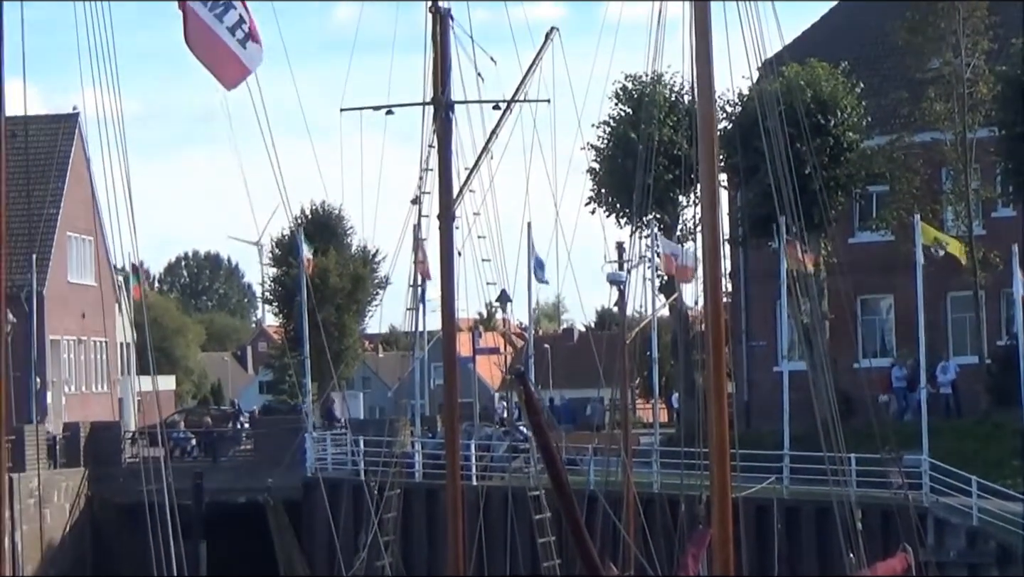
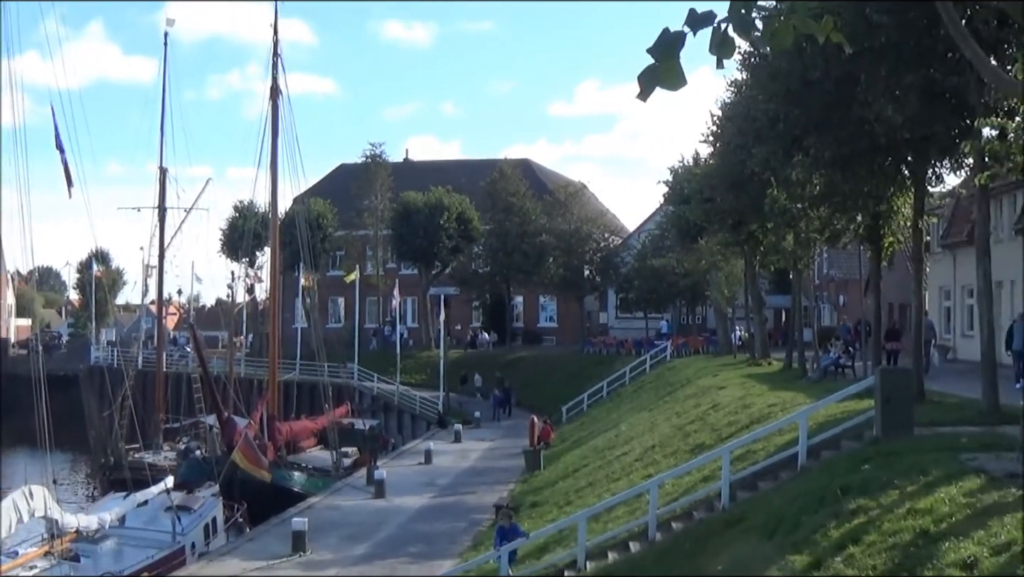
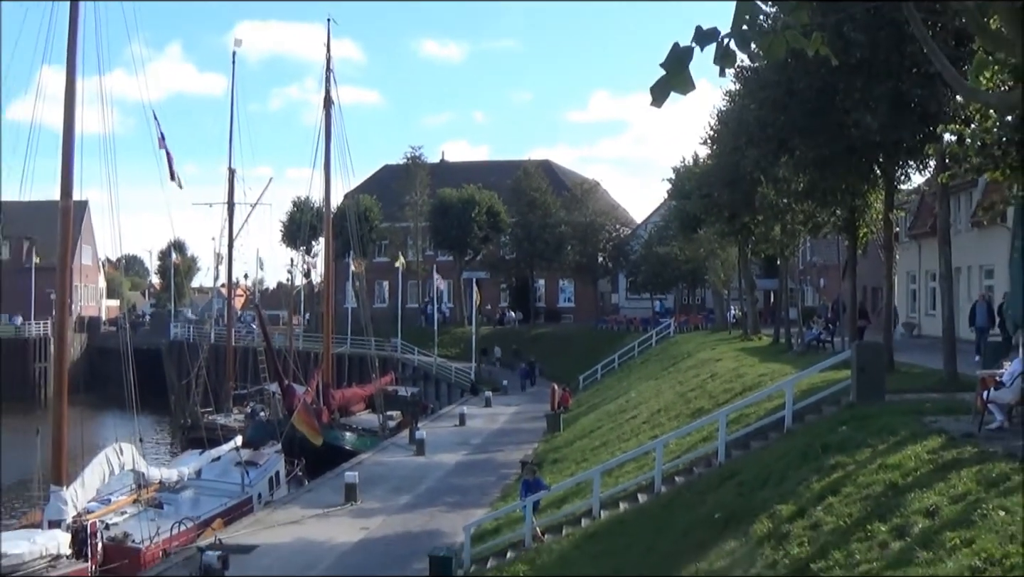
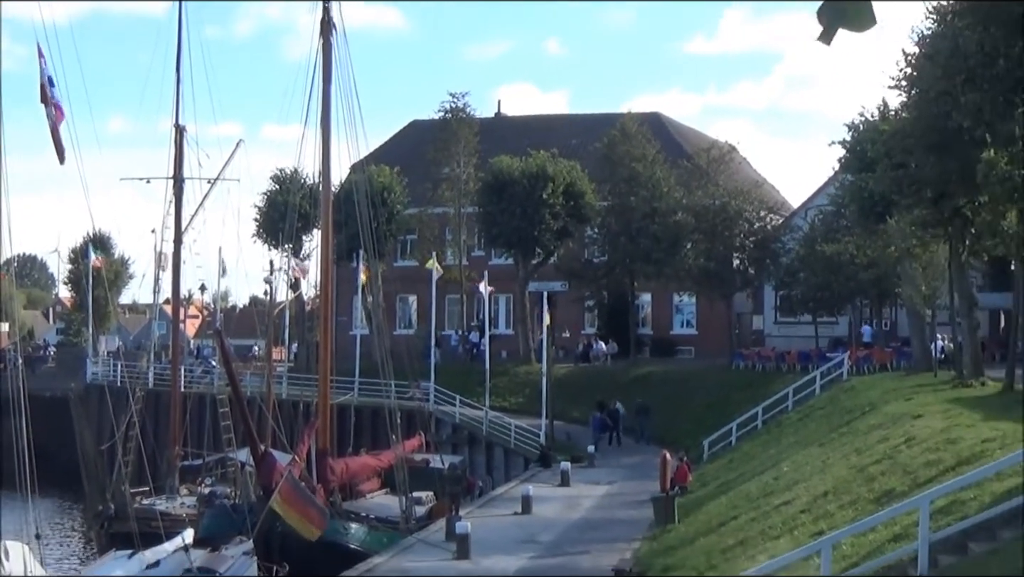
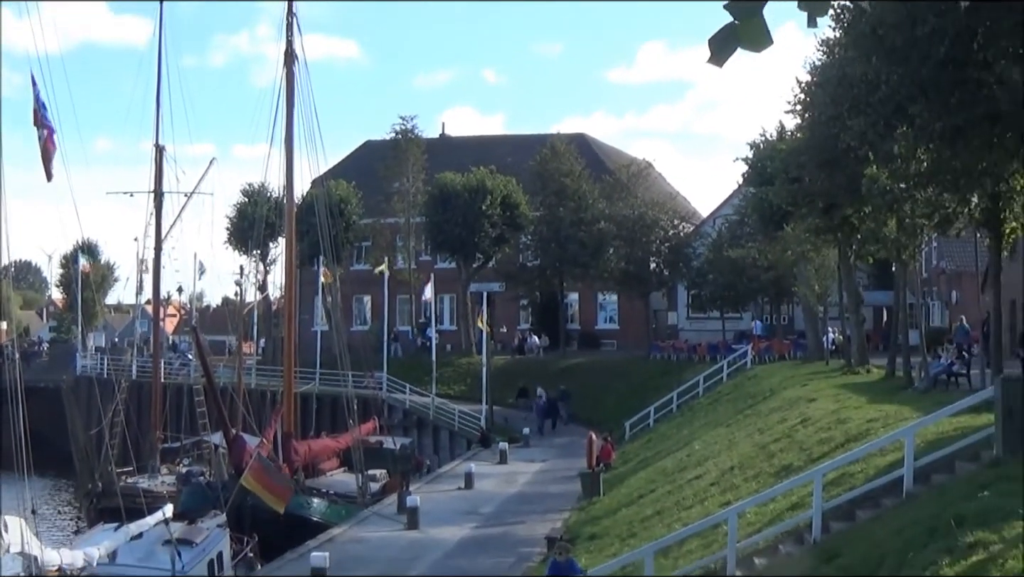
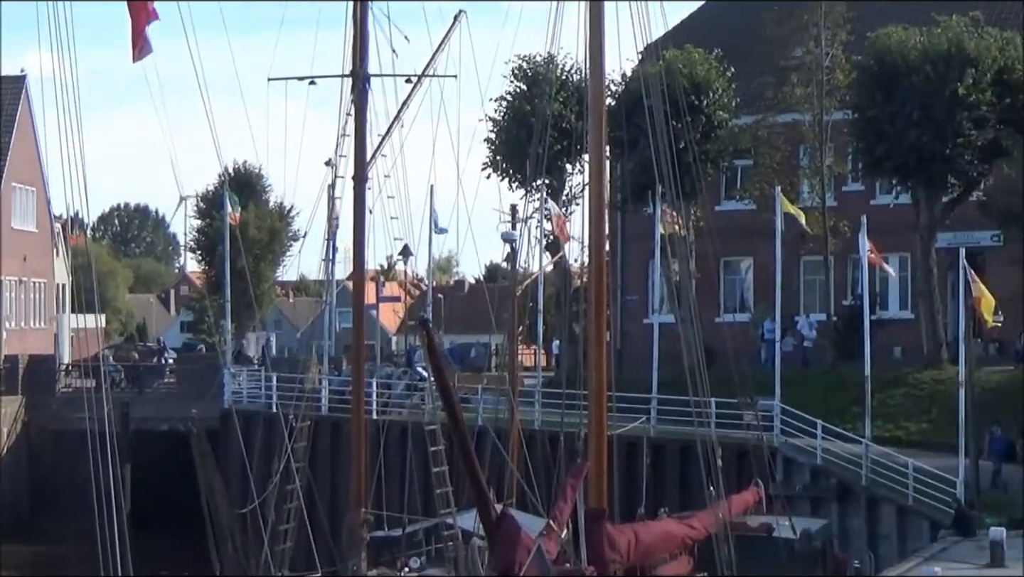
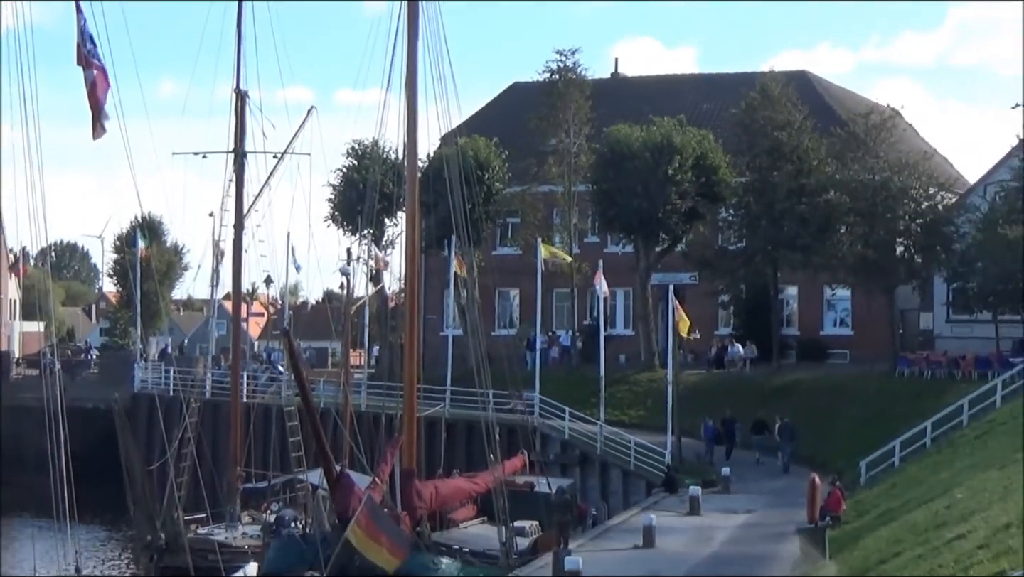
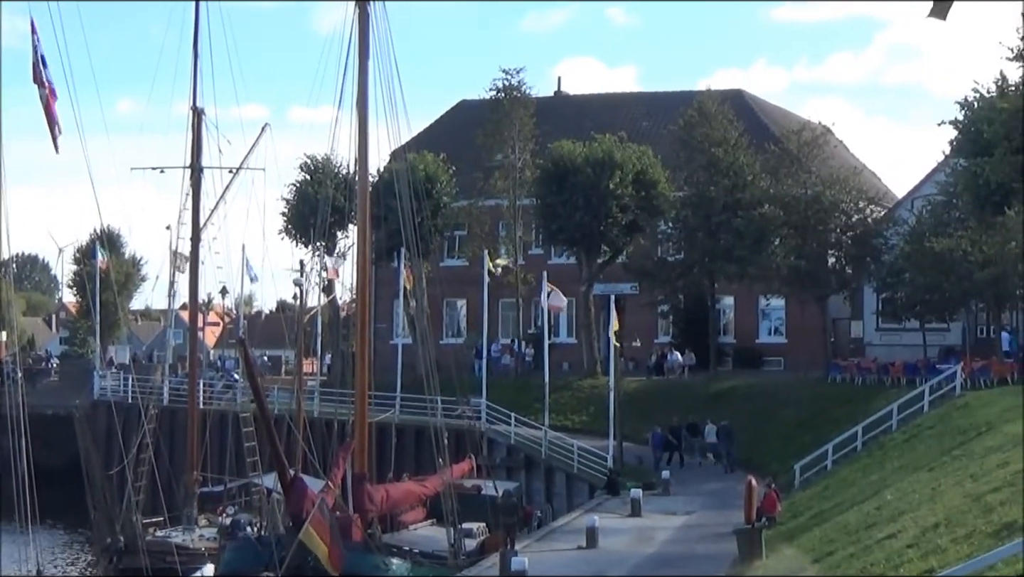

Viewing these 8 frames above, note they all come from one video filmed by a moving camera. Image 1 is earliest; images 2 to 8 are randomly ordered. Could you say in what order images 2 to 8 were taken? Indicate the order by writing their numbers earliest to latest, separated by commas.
6, 7, 8, 4, 5, 2, 3
